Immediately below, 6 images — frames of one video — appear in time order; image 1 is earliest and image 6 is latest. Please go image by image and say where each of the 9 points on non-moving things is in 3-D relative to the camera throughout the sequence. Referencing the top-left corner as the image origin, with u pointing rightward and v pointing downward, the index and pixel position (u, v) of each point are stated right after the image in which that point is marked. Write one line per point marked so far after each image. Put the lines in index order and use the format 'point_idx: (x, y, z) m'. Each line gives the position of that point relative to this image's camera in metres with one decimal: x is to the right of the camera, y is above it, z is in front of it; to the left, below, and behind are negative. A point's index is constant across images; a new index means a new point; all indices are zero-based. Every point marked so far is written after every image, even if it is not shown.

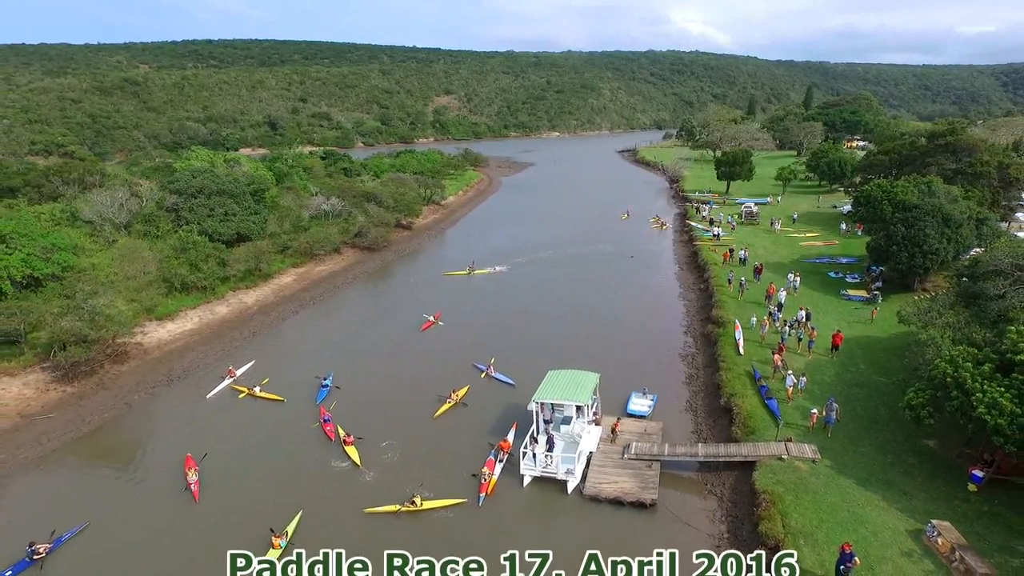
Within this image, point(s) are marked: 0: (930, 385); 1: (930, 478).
0: (+14.5, -3.4, +16.7) m
1: (+14.4, -6.5, +16.4) m
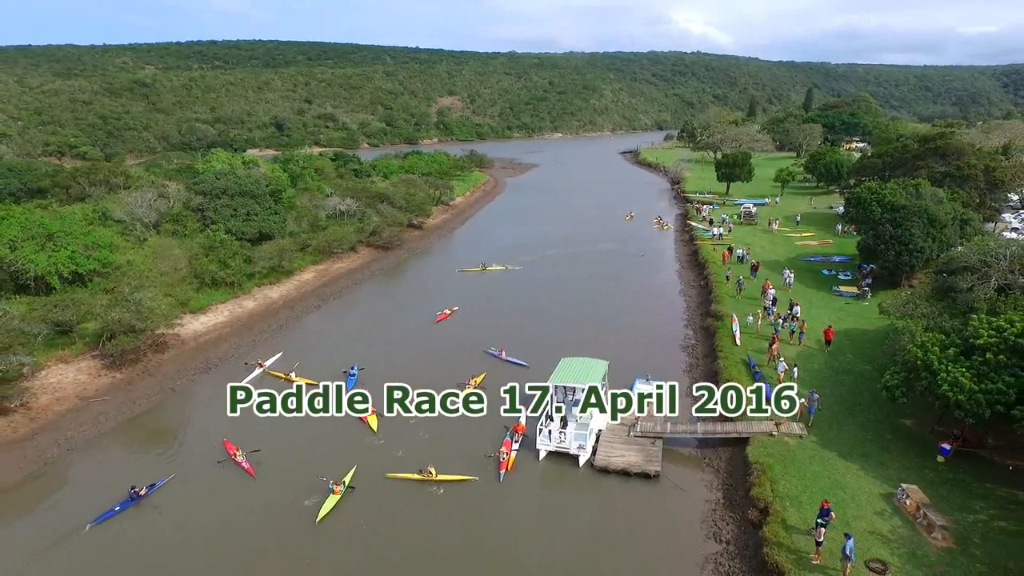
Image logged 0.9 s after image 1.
0: (+15.3, -3.1, +18.7) m
1: (+15.1, -6.3, +18.4) m
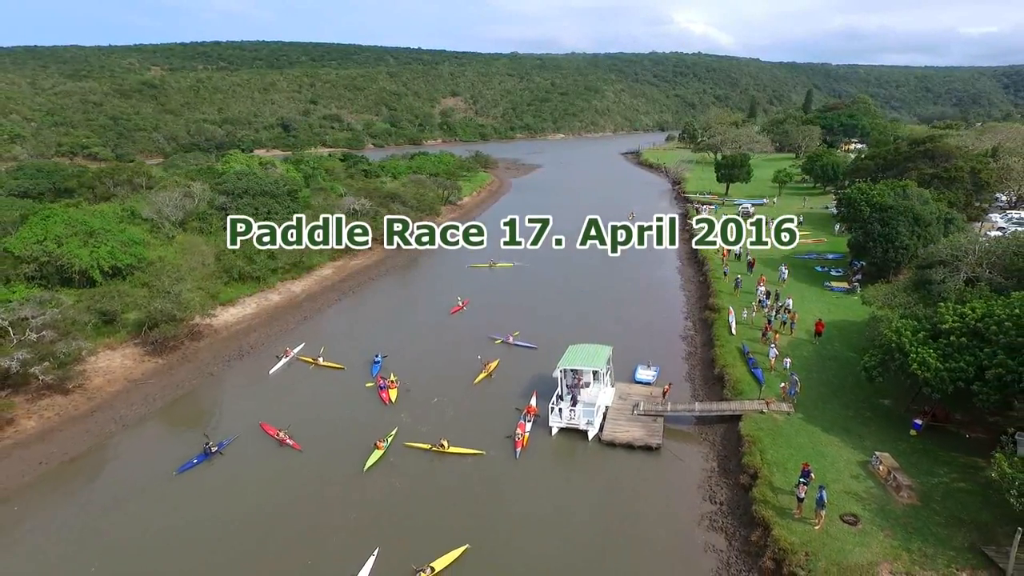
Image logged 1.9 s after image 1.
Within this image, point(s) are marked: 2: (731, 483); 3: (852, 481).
0: (+15.9, -2.8, +20.7) m
1: (+15.8, -5.9, +20.5) m
2: (+8.9, -7.9, +19.5) m
3: (+12.7, -7.2, +17.8) m
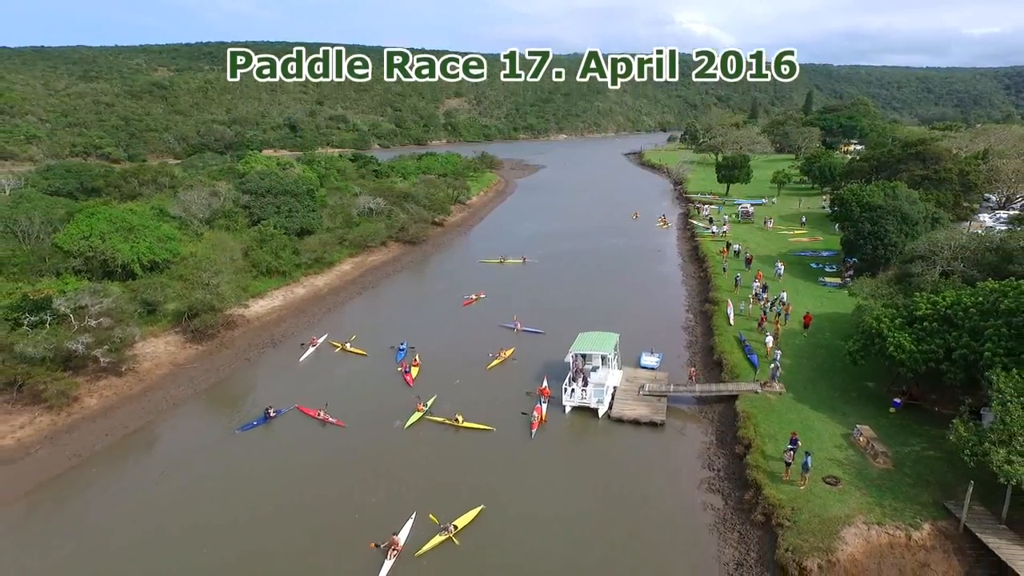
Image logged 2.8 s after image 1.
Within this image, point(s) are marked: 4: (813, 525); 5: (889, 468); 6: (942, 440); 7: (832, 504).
0: (+16.8, -2.3, +22.9) m
1: (+16.7, -5.5, +22.7) m
2: (+9.8, -7.5, +21.8) m
3: (+13.5, -6.7, +20.0) m
4: (+10.6, -8.3, +16.8) m
5: (+14.8, -7.1, +18.8) m
6: (+17.8, -6.3, +19.8) m
7: (+11.7, -7.9, +17.5) m
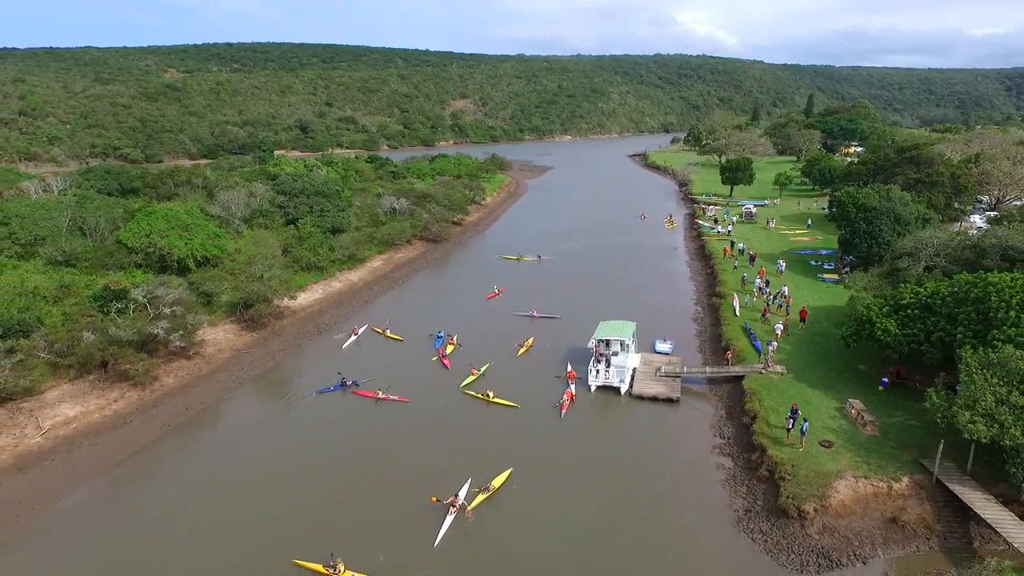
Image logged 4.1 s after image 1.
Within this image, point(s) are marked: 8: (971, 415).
0: (+18.6, -1.9, +26.0) m
1: (+18.5, -5.1, +25.7) m
2: (+11.6, -7.1, +24.8) m
3: (+15.3, -6.3, +23.0) m
4: (+12.4, -7.9, +19.9) m
5: (+16.6, -6.6, +21.8) m
6: (+19.6, -5.9, +22.8) m
7: (+13.5, -7.5, +20.5) m
8: (+17.6, -4.9, +18.3) m
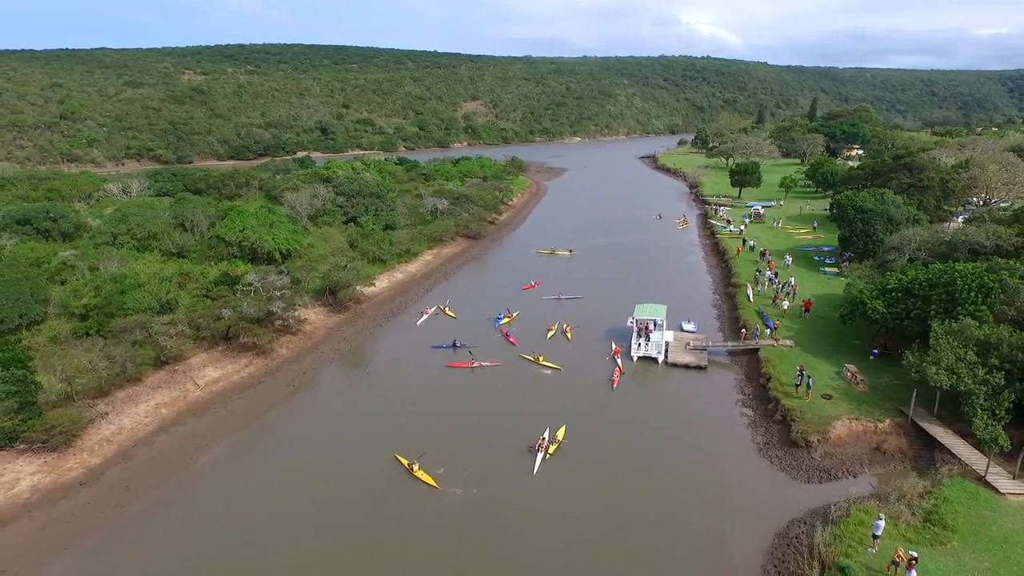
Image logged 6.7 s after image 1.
0: (+22.5, -1.1, +31.7) m
1: (+22.3, -4.3, +31.5) m
2: (+15.4, -6.3, +30.6) m
3: (+19.2, -5.5, +28.8) m
4: (+16.2, -7.1, +25.7) m
5: (+20.4, -5.8, +27.6) m
6: (+23.4, -5.1, +28.6) m
7: (+17.3, -6.6, +26.3) m
8: (+21.4, -4.1, +24.1) m
